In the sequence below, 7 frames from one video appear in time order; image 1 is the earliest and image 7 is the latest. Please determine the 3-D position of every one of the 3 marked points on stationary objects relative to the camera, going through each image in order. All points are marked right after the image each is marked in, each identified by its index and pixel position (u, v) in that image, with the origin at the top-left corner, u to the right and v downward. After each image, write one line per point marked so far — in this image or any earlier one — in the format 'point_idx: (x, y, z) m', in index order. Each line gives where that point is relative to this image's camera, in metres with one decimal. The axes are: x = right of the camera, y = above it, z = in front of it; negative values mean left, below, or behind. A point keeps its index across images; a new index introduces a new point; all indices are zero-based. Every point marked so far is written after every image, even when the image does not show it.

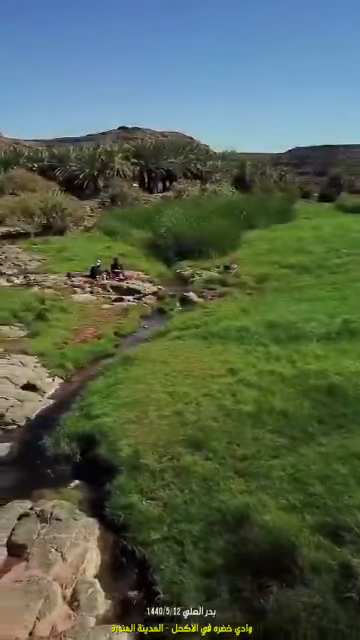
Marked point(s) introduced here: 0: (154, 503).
0: (-0.7, -5.2, +15.1) m
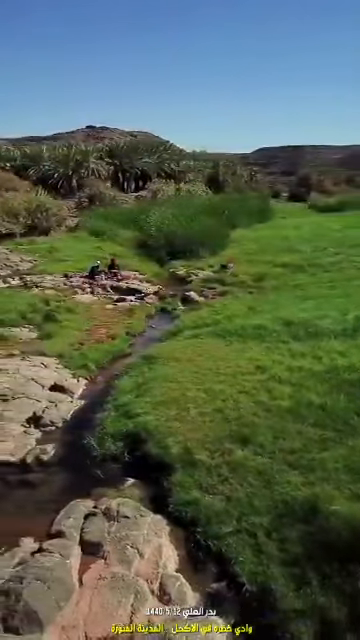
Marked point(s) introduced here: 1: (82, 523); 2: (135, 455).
0: (+1.1, -5.2, +15.4) m
1: (-2.7, -5.7, +14.5) m
2: (-1.6, -4.7, +18.2) m
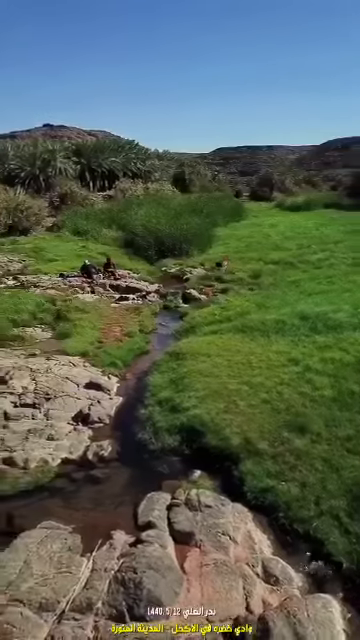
0: (+3.4, -5.0, +15.9) m
1: (-0.3, -5.5, +14.8) m
2: (+0.5, -4.5, +18.5) m
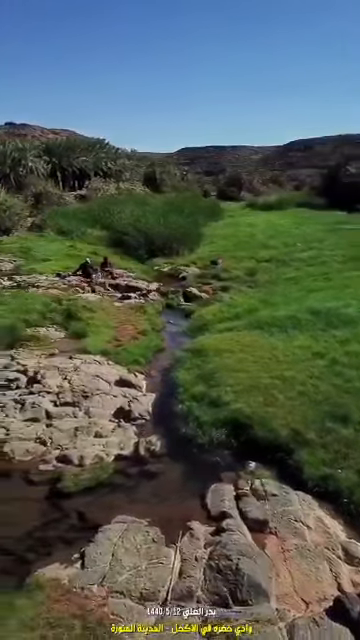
0: (+5.3, -4.8, +16.6) m
1: (+1.7, -5.4, +15.2) m
2: (+2.2, -4.3, +19.0) m
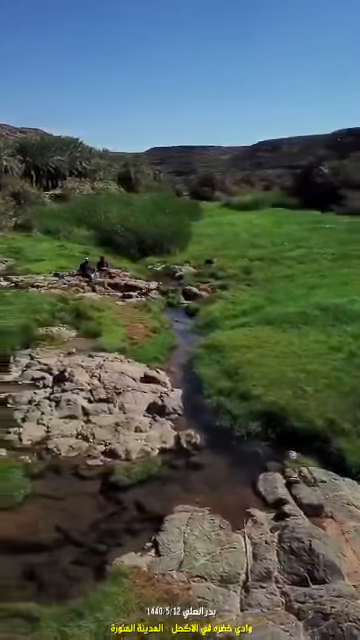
0: (+6.9, -4.5, +17.4) m
1: (+3.3, -5.2, +15.8) m
2: (+3.7, -4.1, +19.6) m
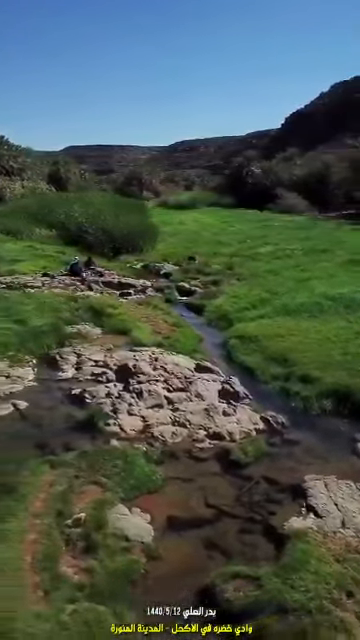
0: (+10.5, -3.9, +19.9) m
1: (+7.3, -4.6, +17.8) m
2: (+7.0, -3.6, +21.6) m
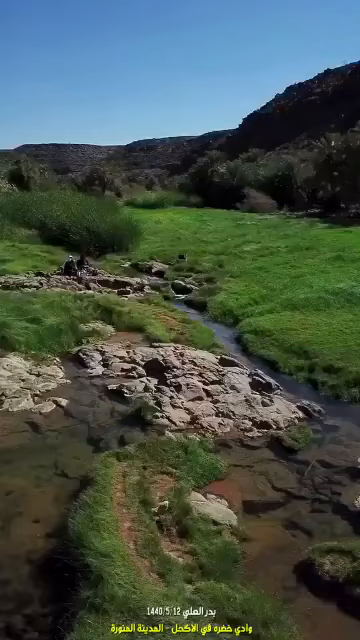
0: (+12.3, -3.4, +21.4) m
1: (+9.2, -4.3, +19.0) m
2: (+8.6, -3.2, +22.8) m
